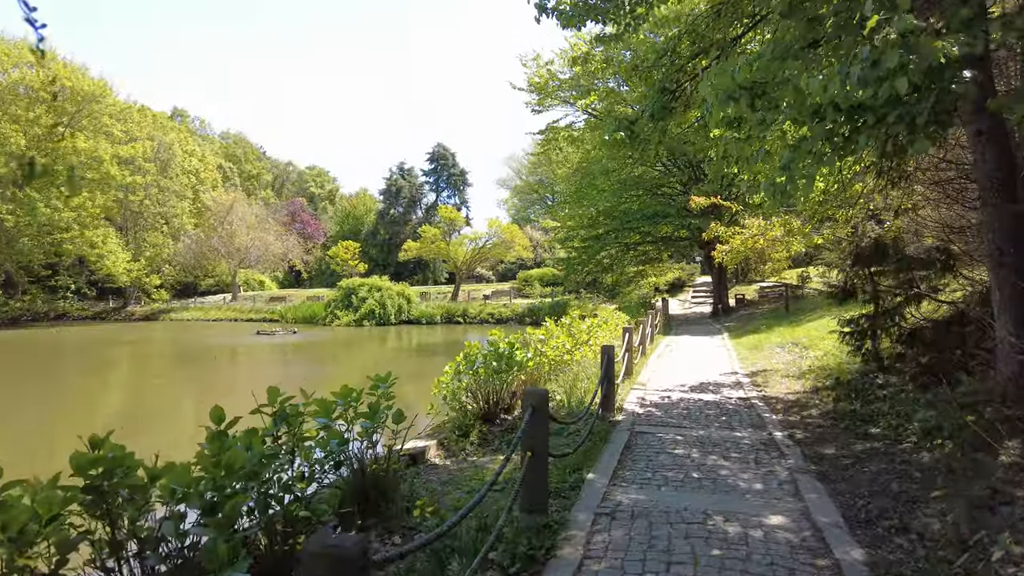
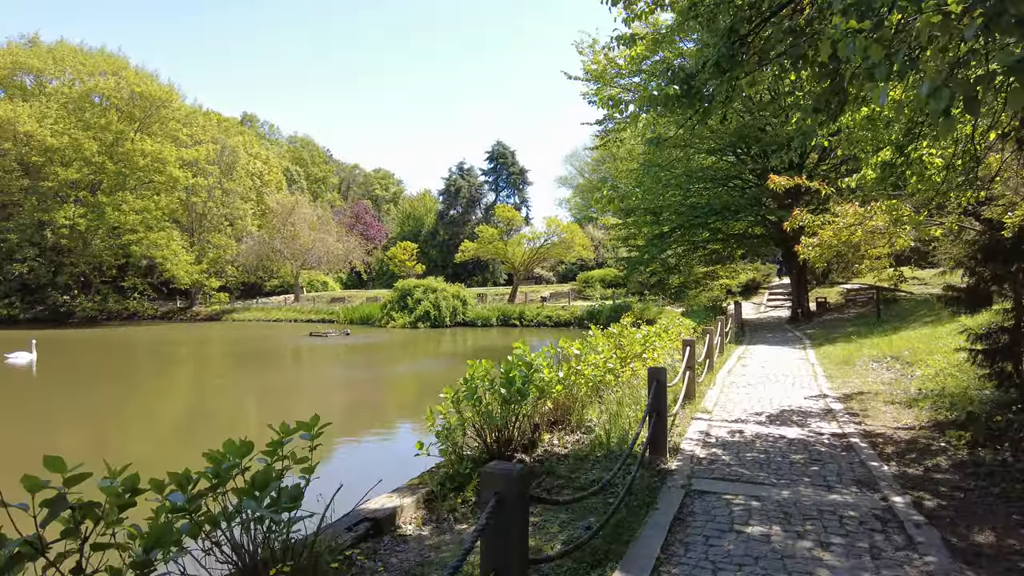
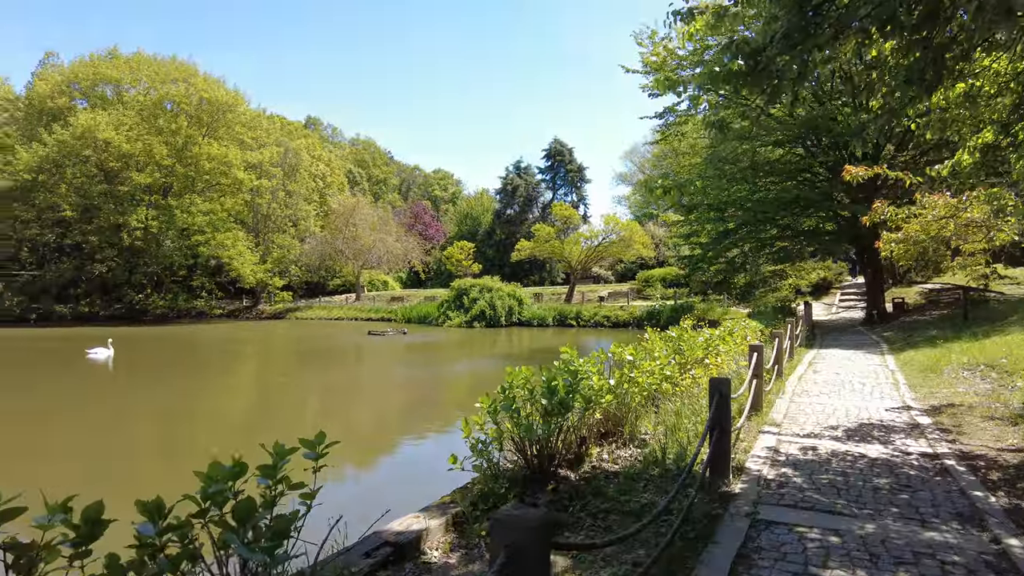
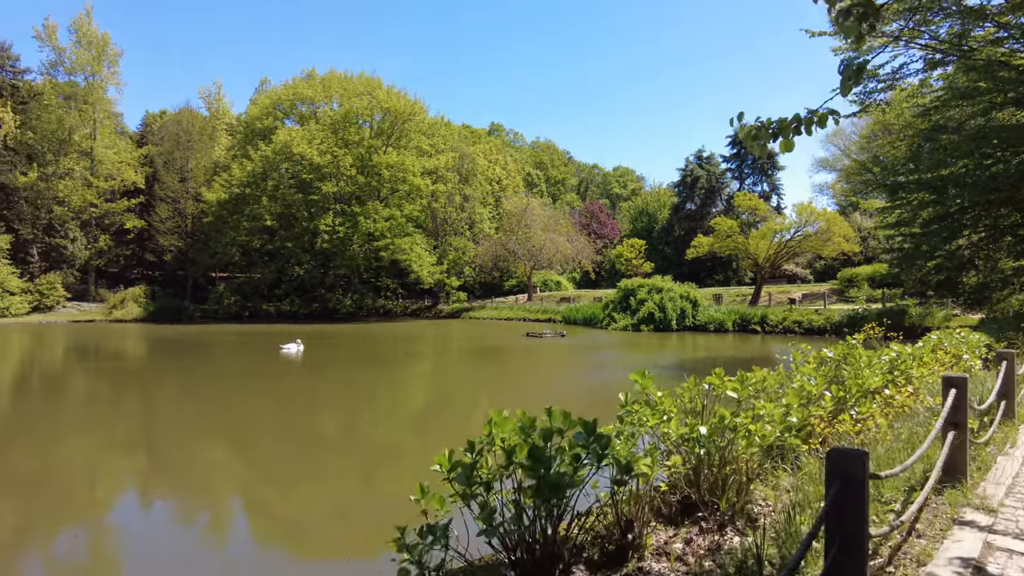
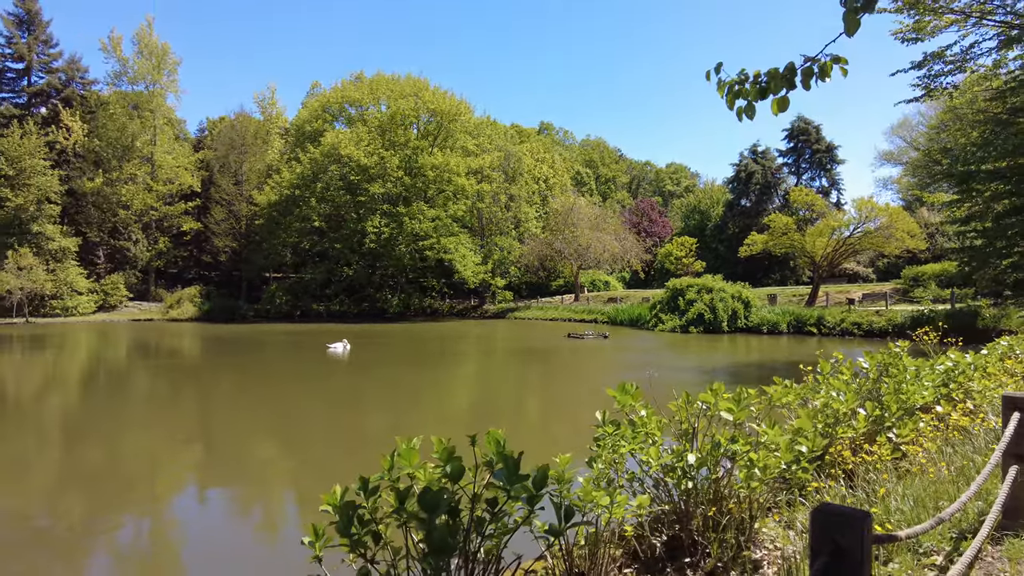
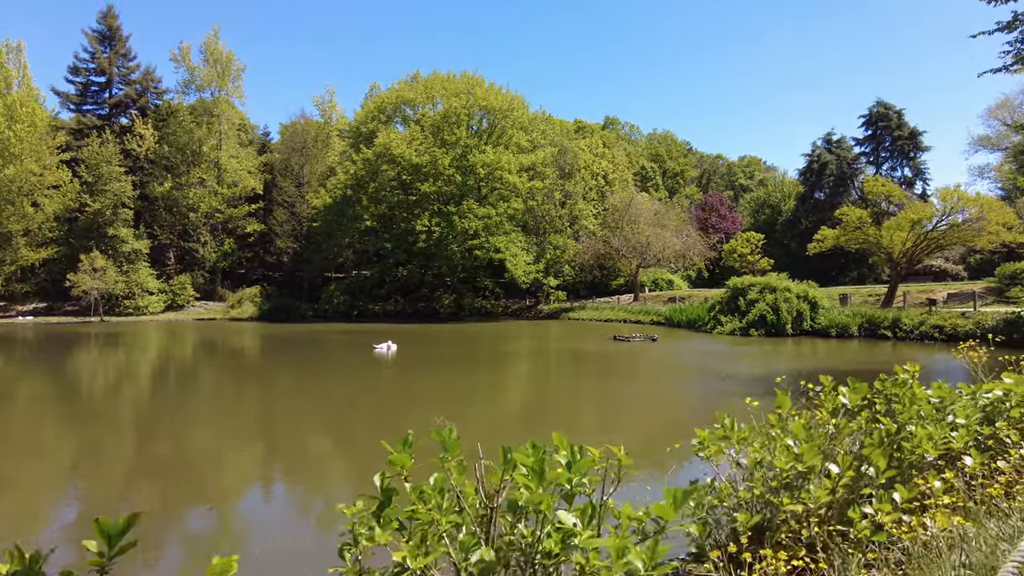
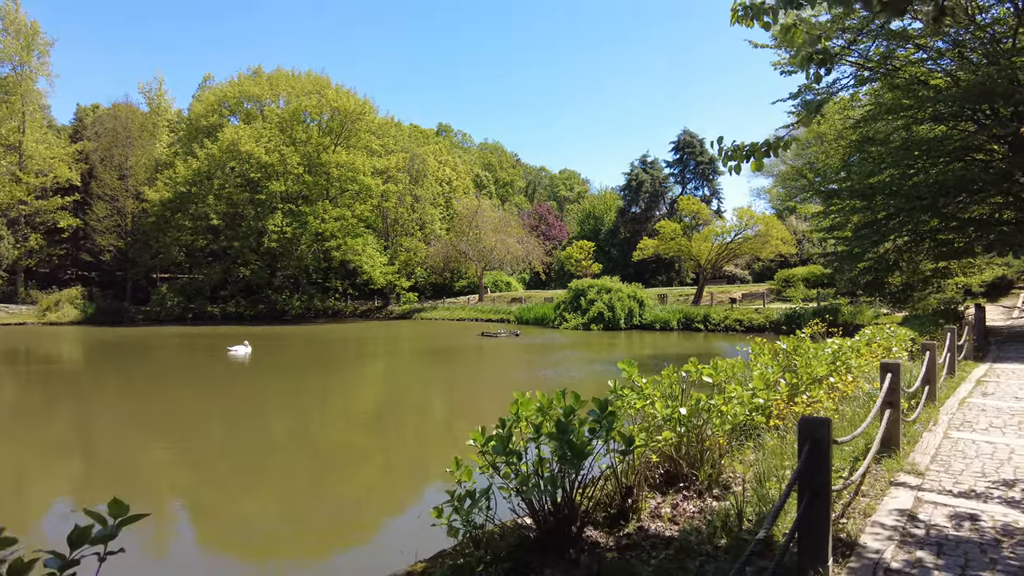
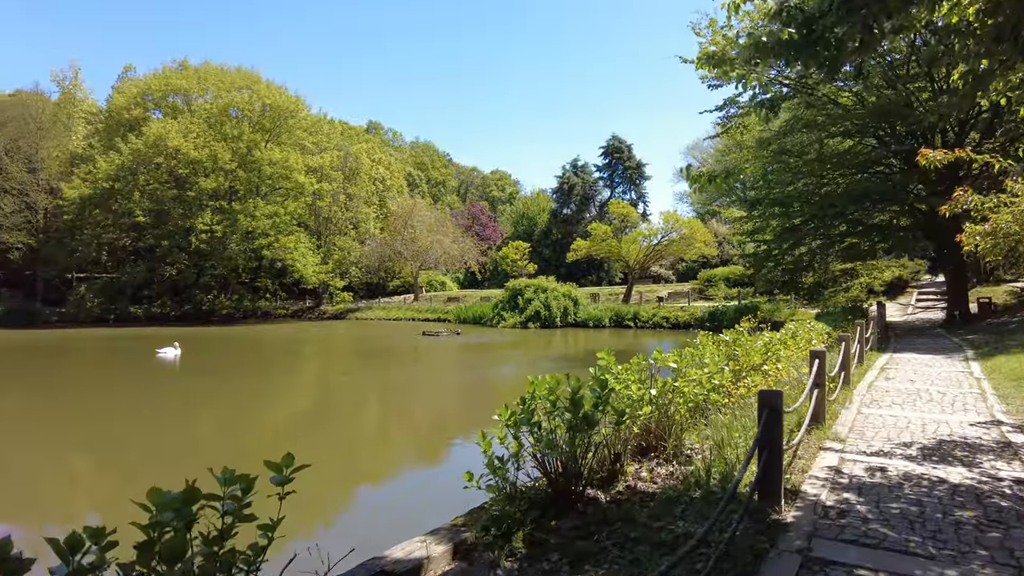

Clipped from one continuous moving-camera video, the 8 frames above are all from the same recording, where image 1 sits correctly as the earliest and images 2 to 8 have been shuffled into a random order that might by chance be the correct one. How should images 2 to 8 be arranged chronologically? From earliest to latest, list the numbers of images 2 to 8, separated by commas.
2, 3, 8, 7, 4, 5, 6
